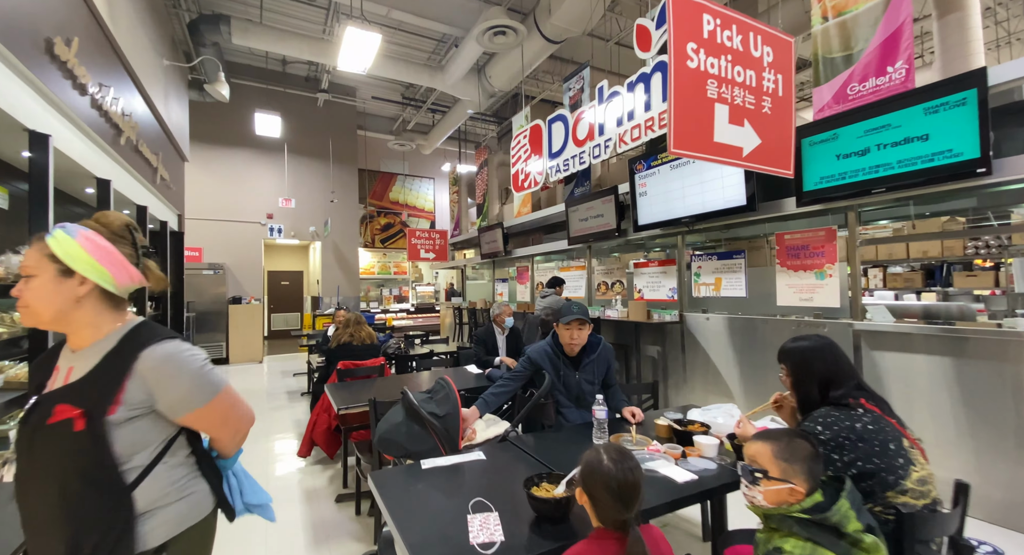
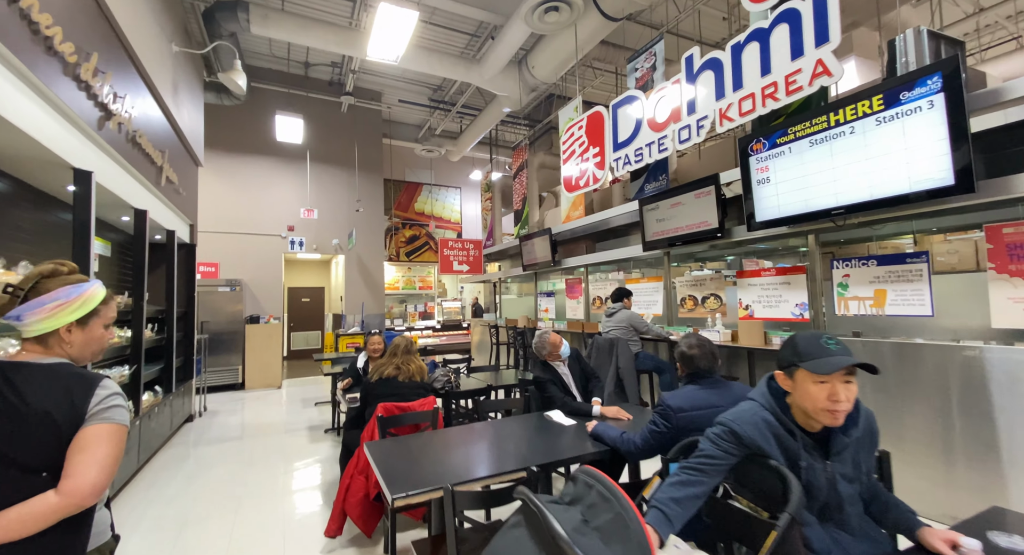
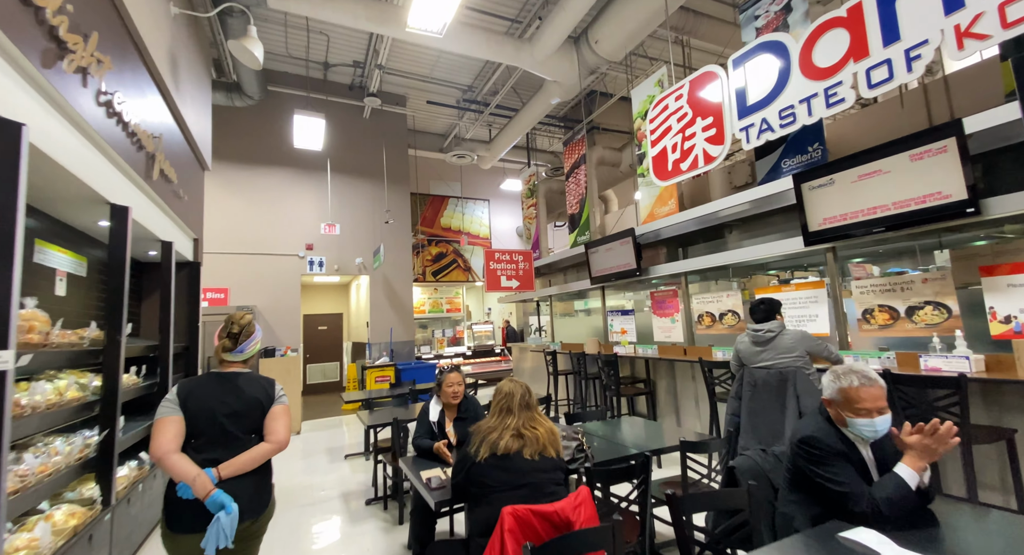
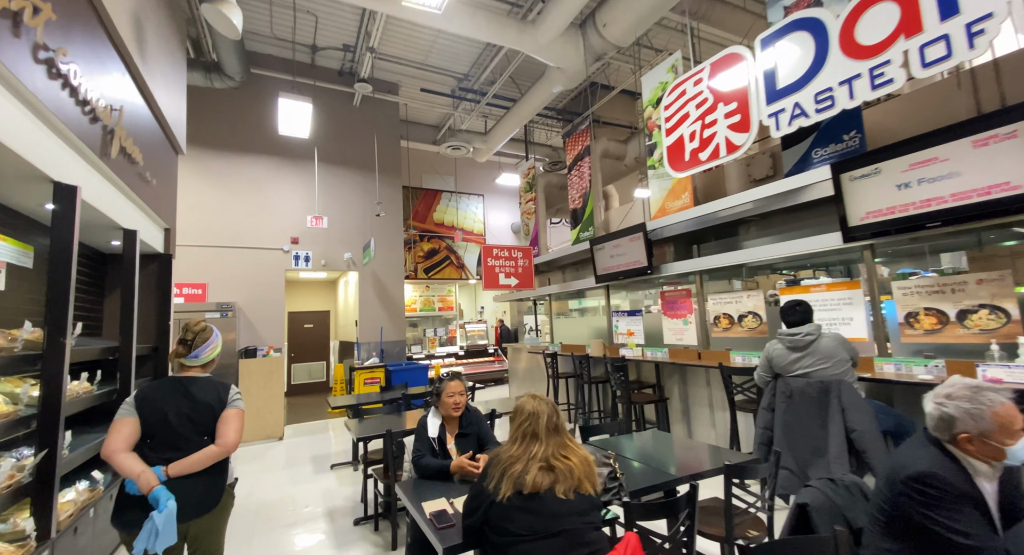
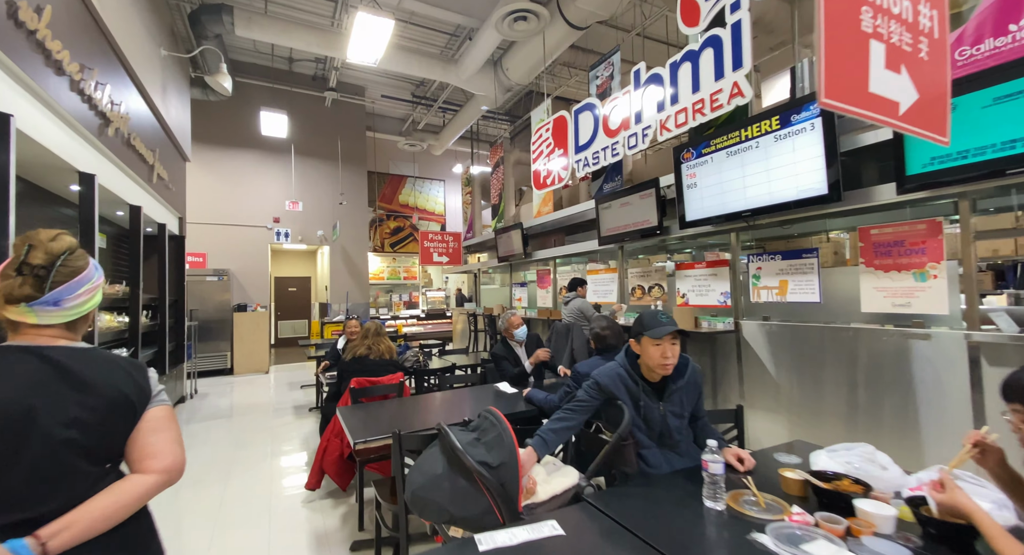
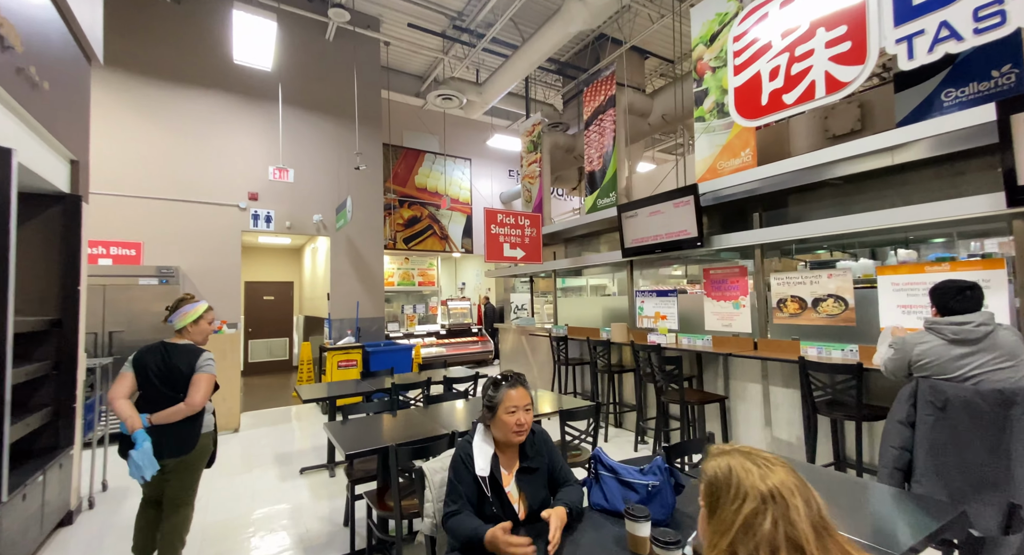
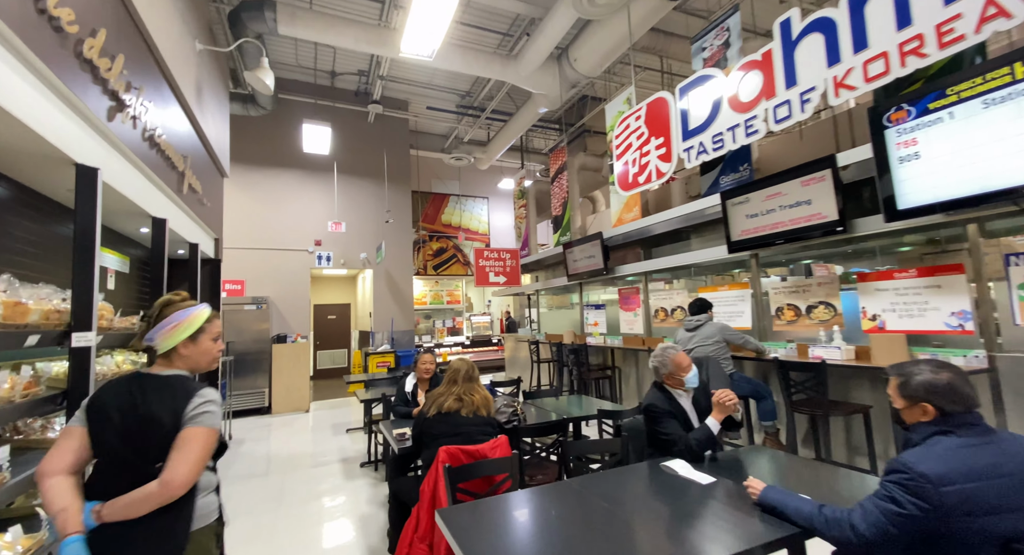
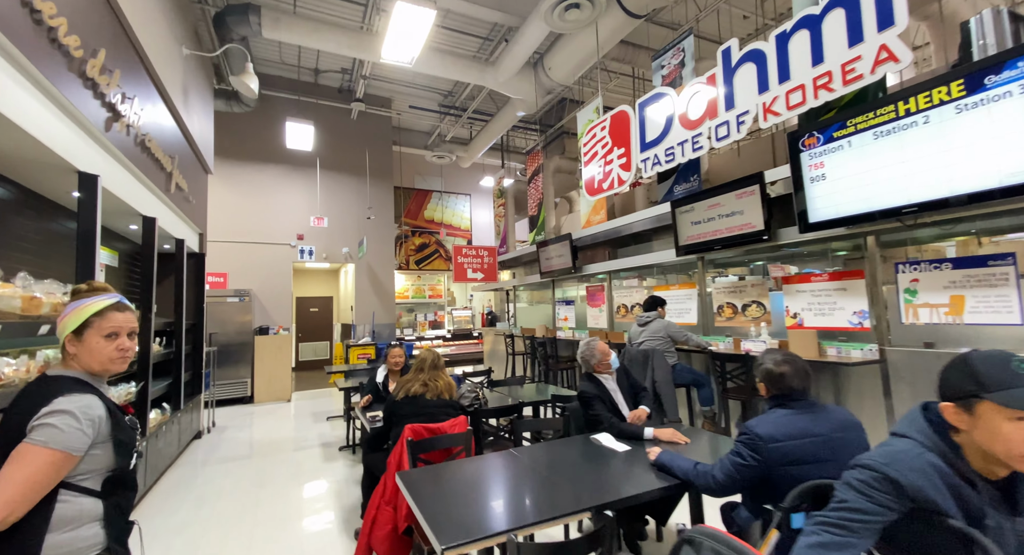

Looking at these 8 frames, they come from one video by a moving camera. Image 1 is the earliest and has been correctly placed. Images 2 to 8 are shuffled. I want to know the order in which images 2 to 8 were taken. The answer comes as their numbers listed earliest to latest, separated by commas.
5, 2, 8, 7, 3, 4, 6
